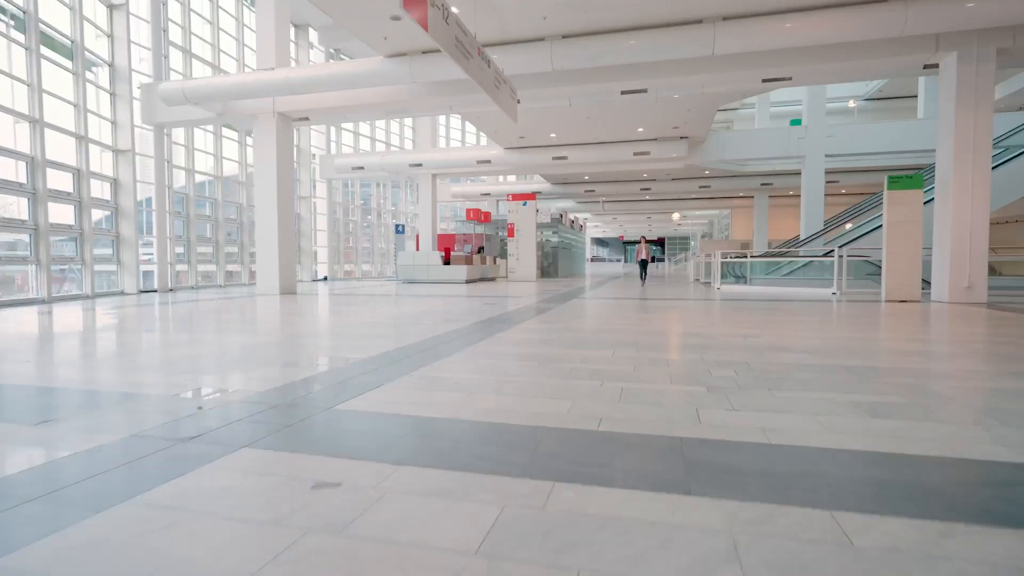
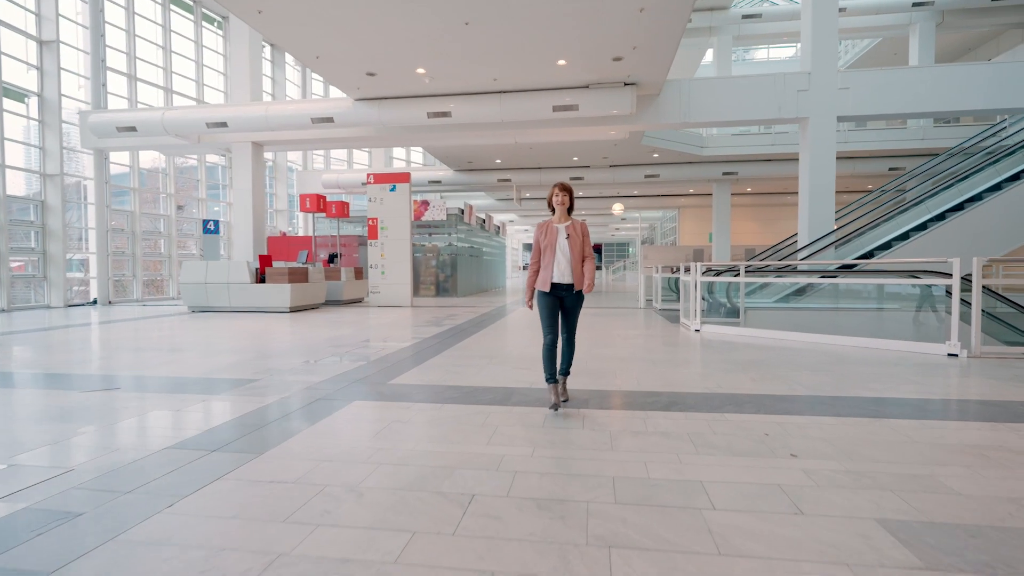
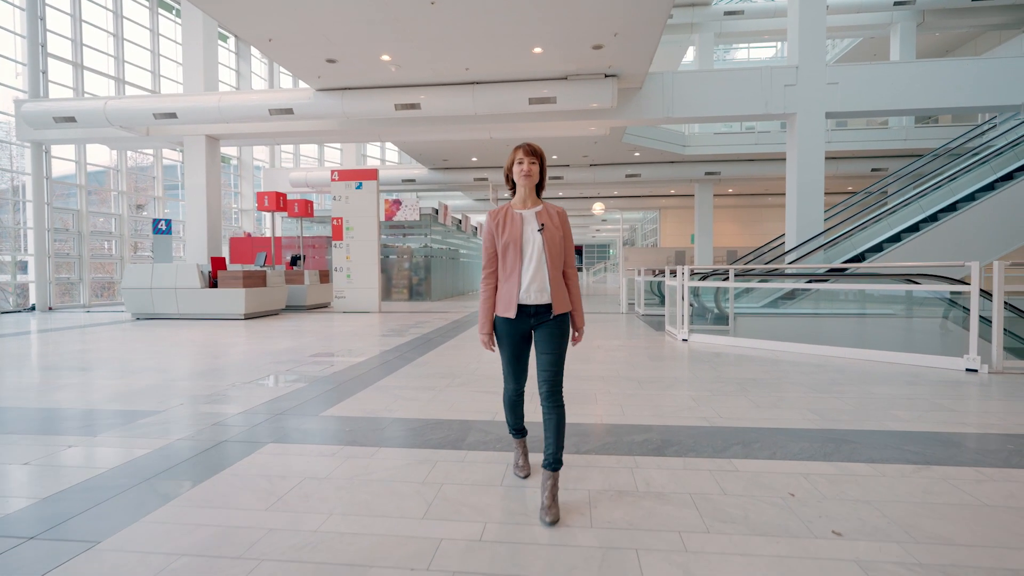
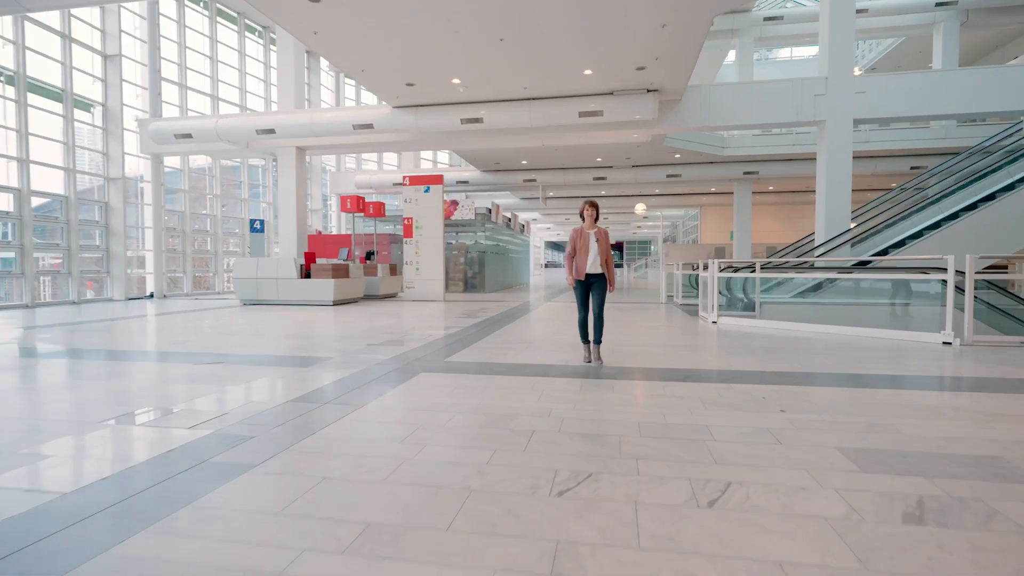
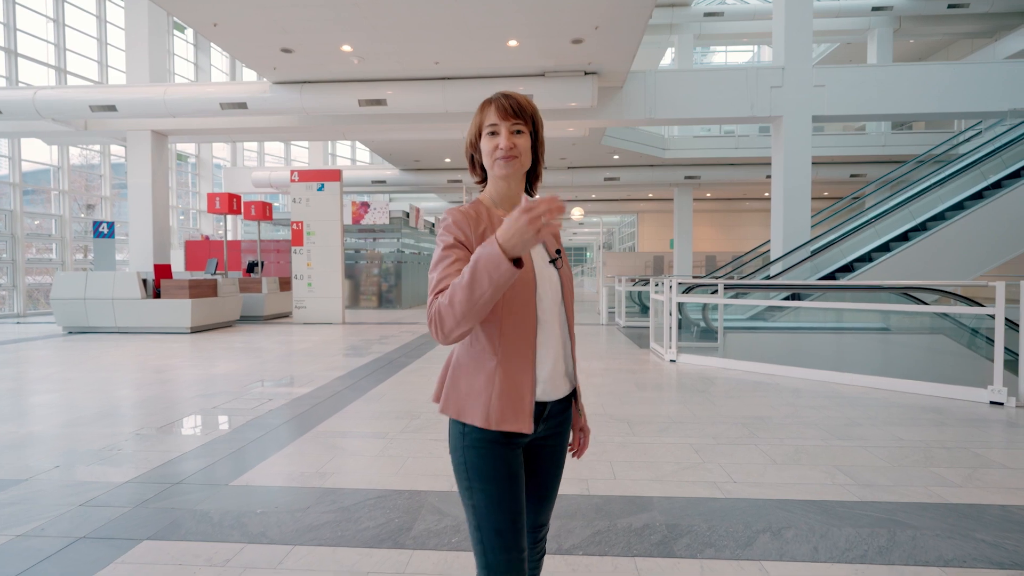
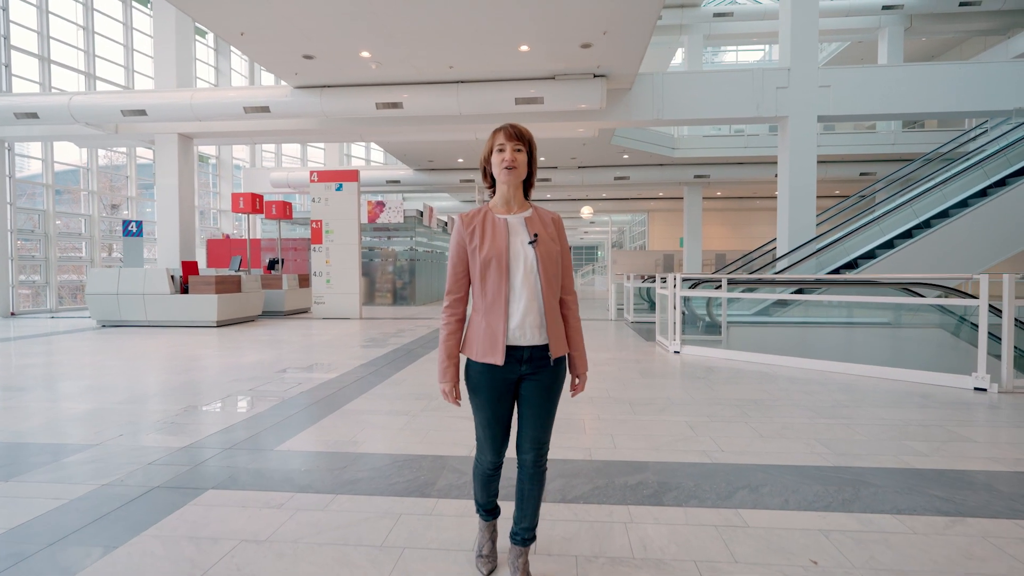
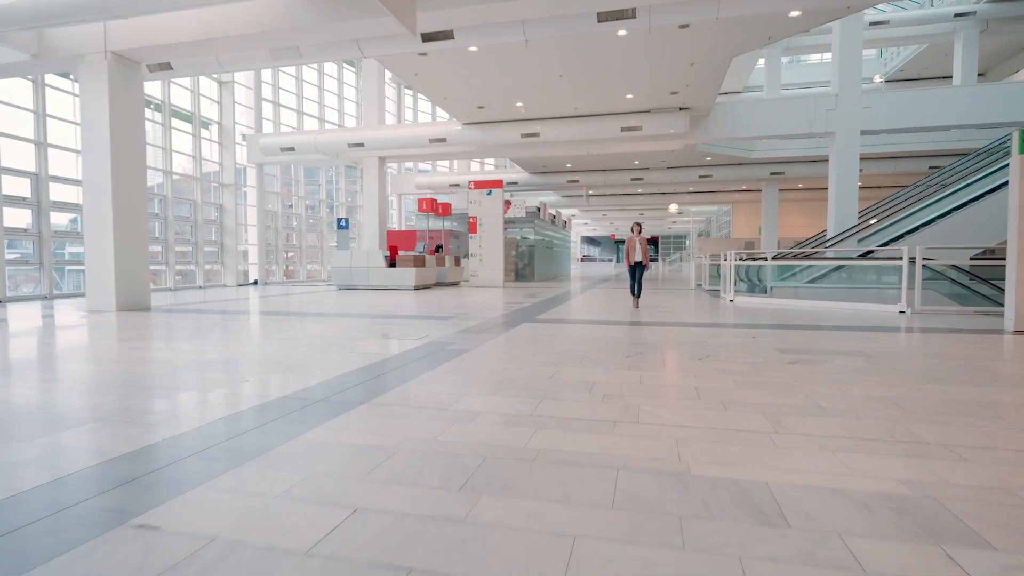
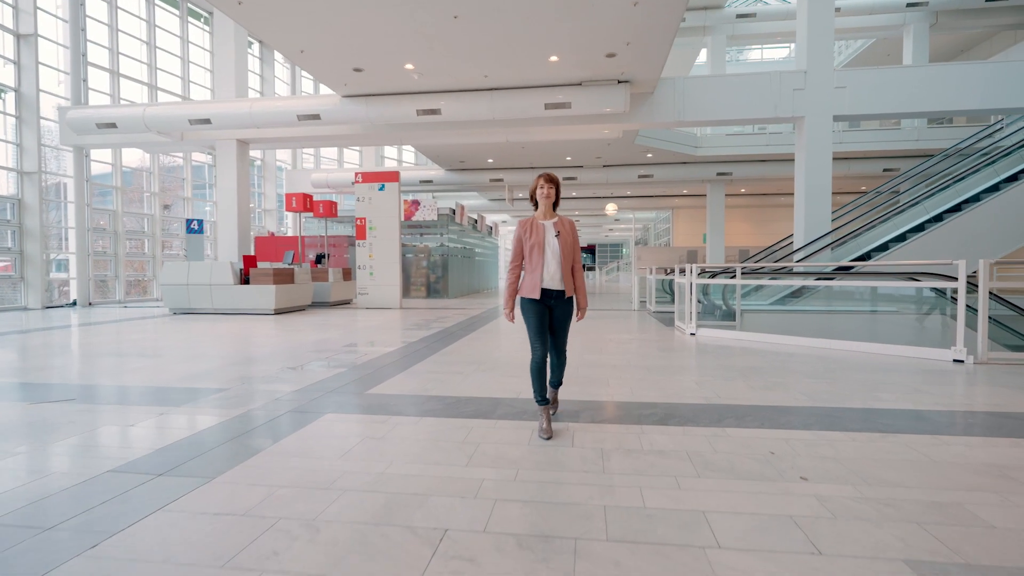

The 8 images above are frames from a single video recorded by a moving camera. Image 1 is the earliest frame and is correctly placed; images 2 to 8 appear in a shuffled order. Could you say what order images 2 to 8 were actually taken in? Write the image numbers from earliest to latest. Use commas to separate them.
7, 4, 2, 8, 3, 6, 5
